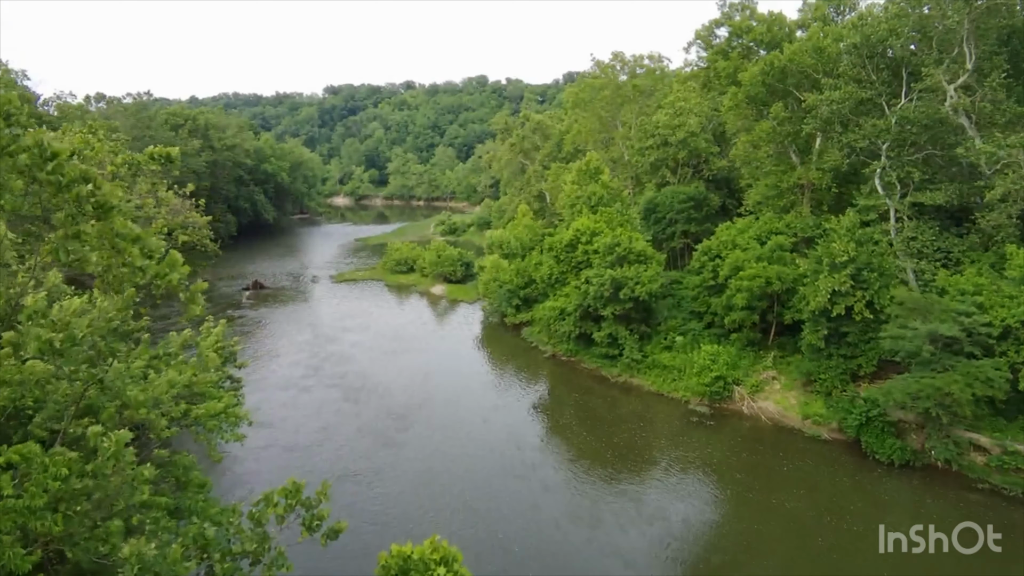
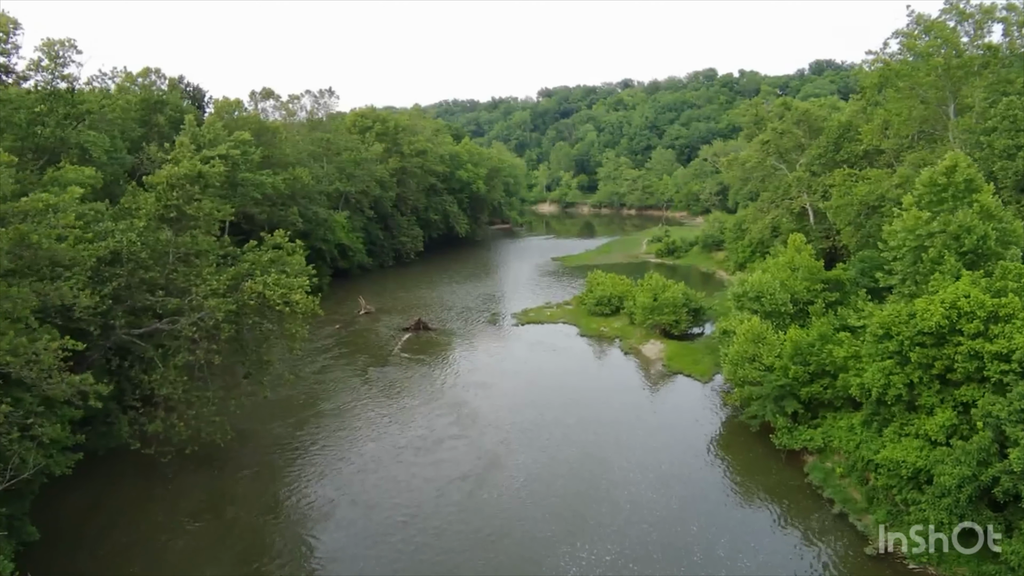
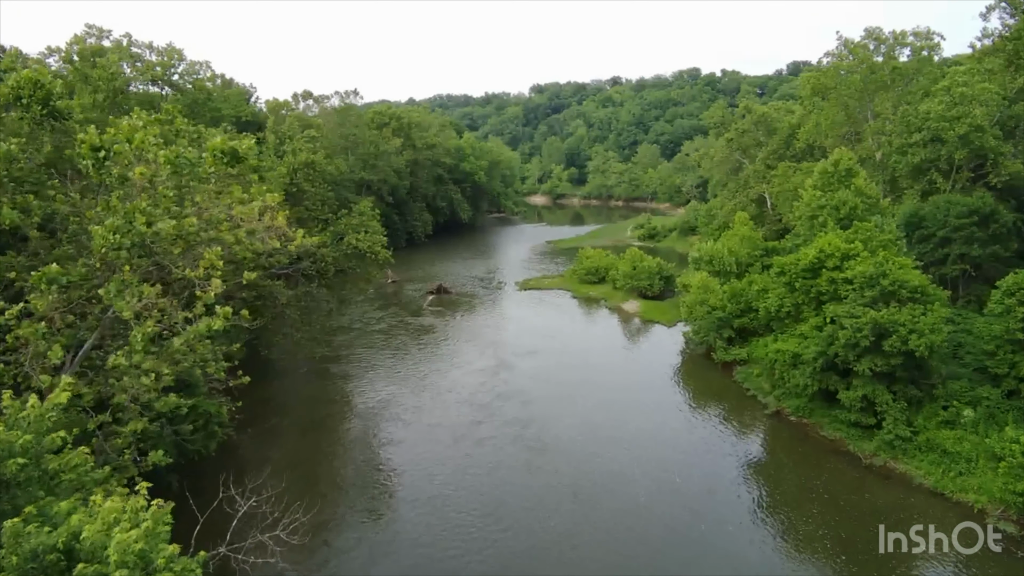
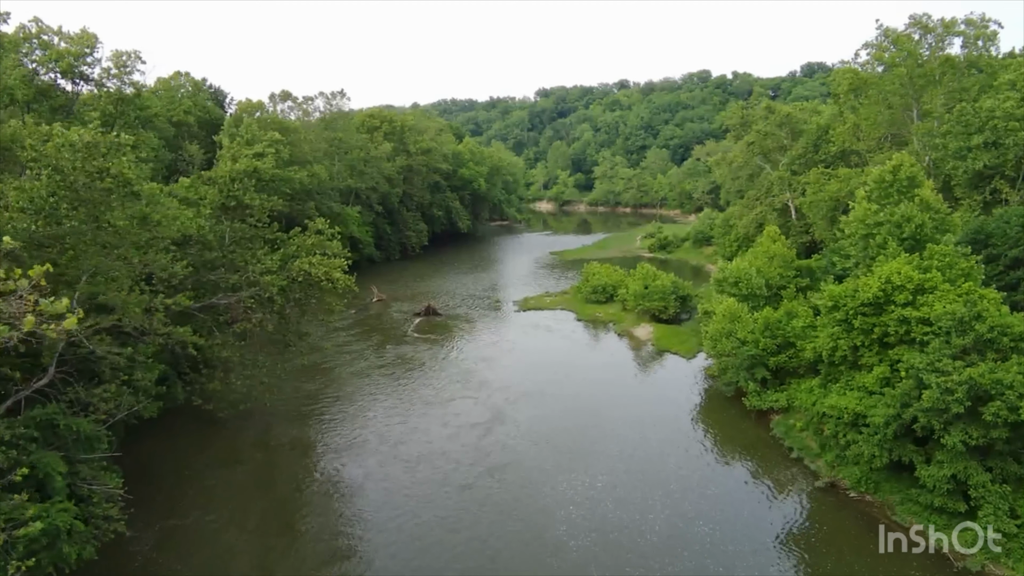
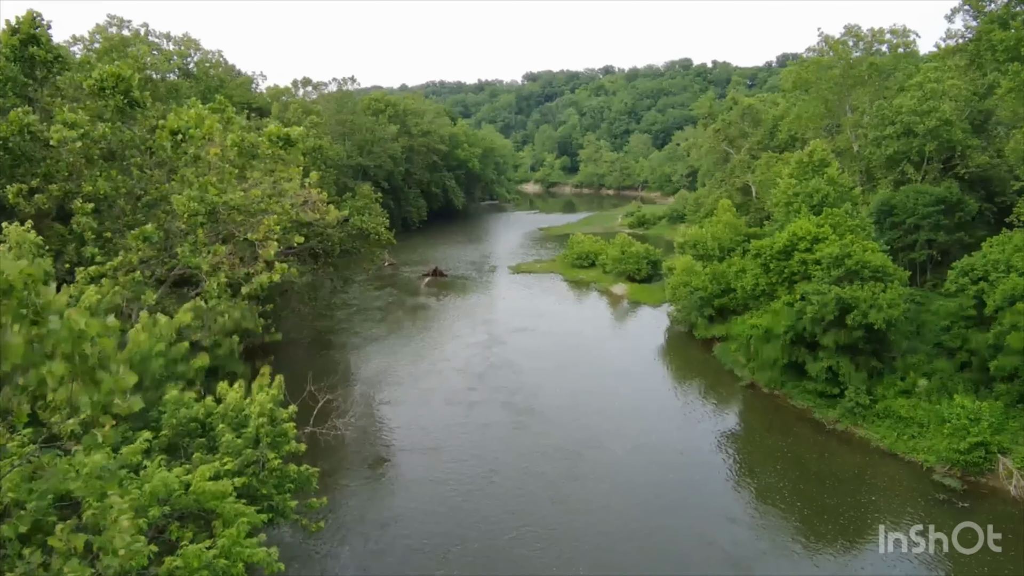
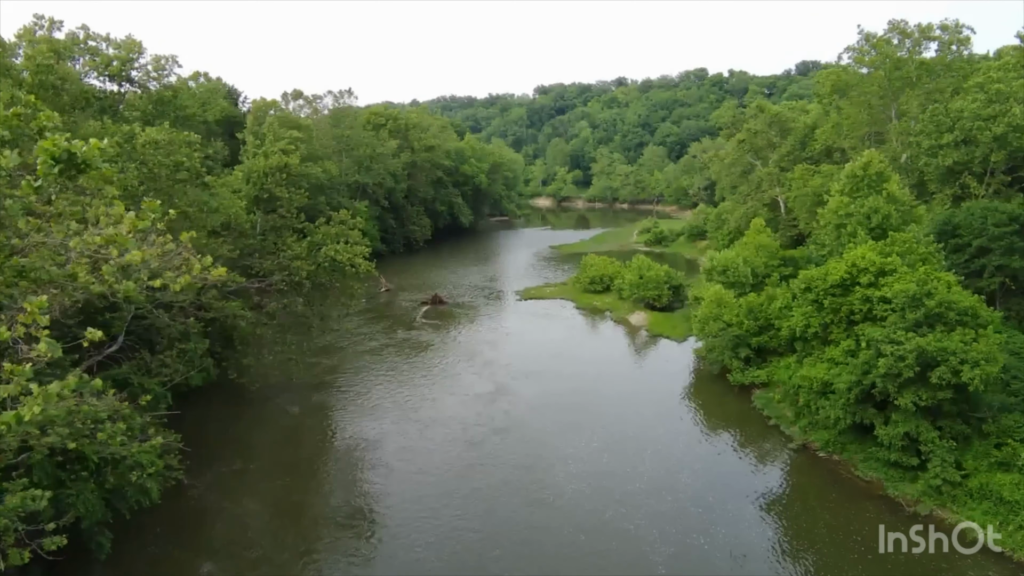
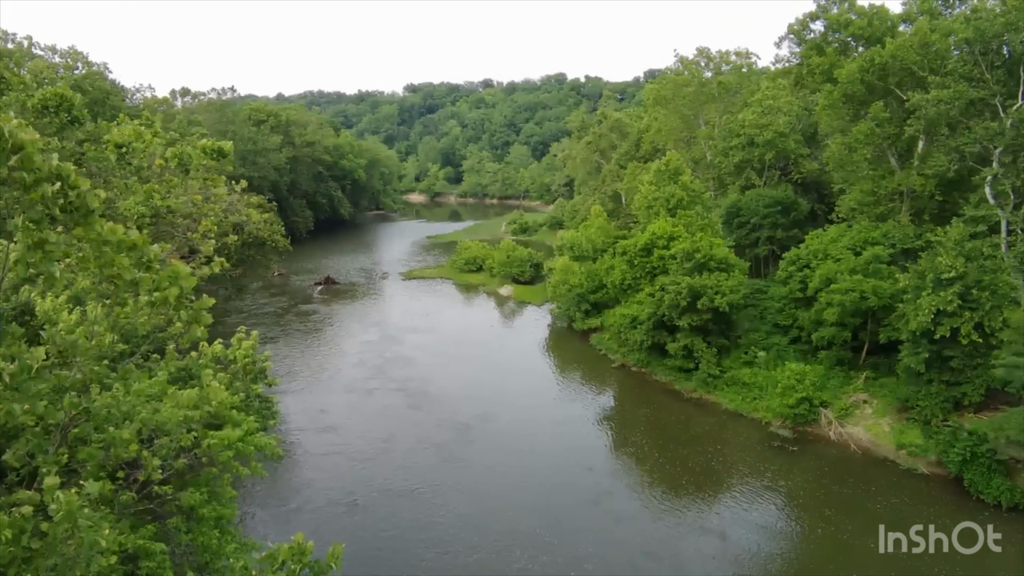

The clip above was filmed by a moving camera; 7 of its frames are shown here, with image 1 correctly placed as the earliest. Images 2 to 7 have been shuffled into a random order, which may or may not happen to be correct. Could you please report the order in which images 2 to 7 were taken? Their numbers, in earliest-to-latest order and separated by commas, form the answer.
7, 5, 3, 6, 4, 2
